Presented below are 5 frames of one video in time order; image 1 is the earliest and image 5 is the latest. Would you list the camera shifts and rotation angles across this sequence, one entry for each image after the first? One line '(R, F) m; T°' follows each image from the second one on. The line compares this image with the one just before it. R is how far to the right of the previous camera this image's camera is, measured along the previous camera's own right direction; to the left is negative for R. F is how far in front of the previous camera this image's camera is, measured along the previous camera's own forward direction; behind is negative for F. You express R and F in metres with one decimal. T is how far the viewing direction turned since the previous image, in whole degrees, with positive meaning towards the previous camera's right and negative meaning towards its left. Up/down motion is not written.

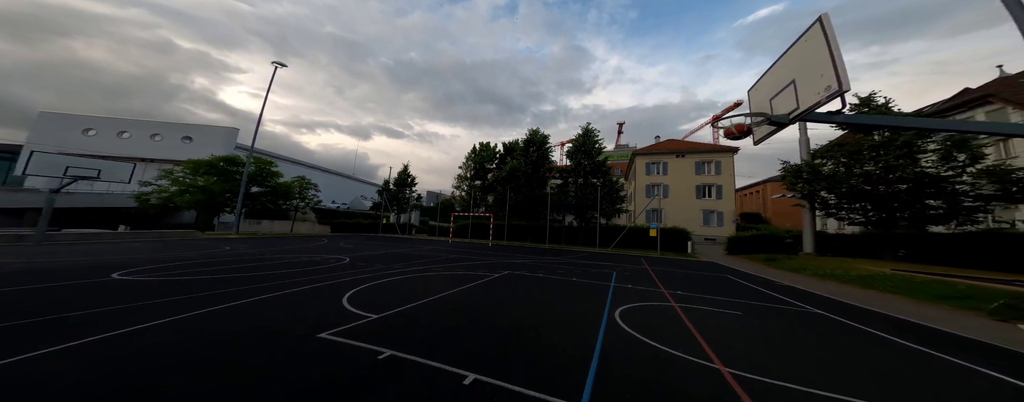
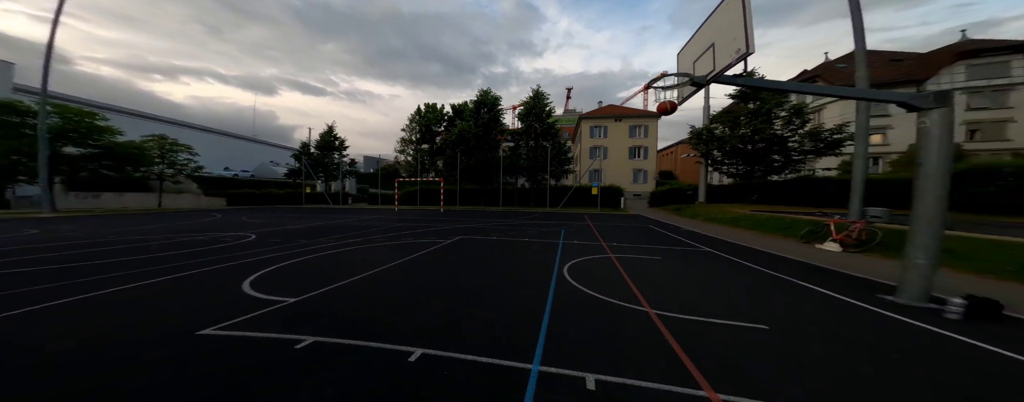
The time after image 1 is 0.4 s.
(+0.2, +0.1) m; +10°
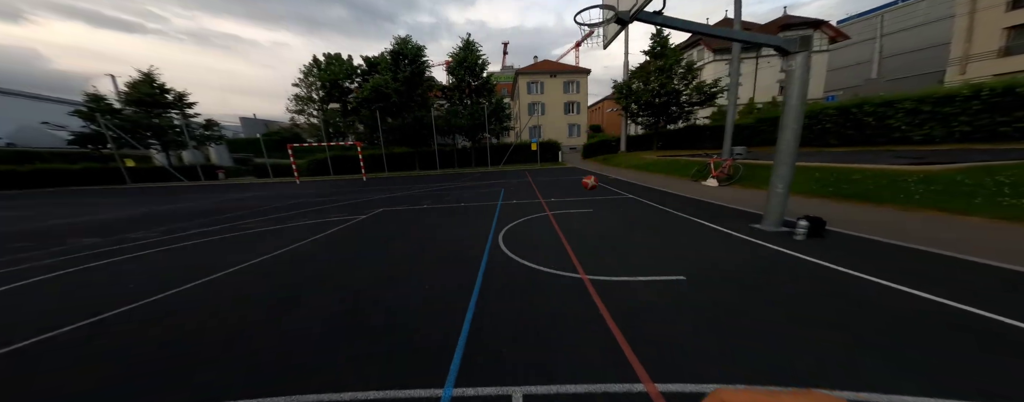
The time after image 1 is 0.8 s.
(+0.5, +0.9) m; +11°
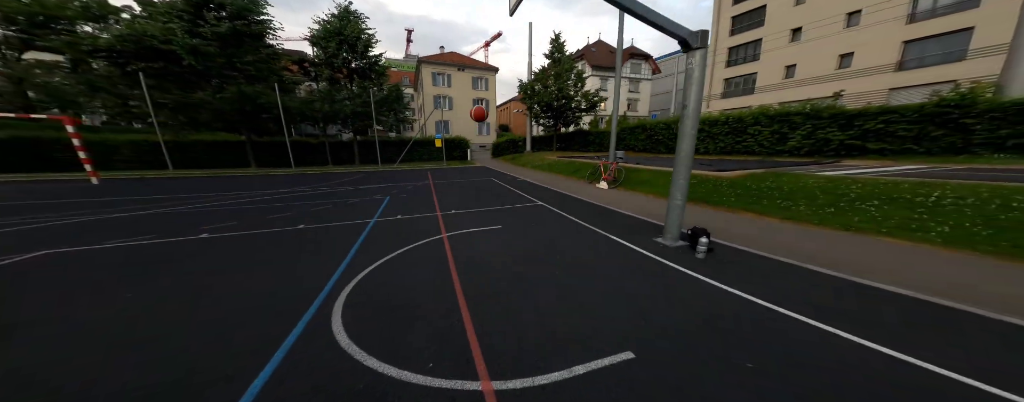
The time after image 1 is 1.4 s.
(+1.0, +1.7) m; +18°
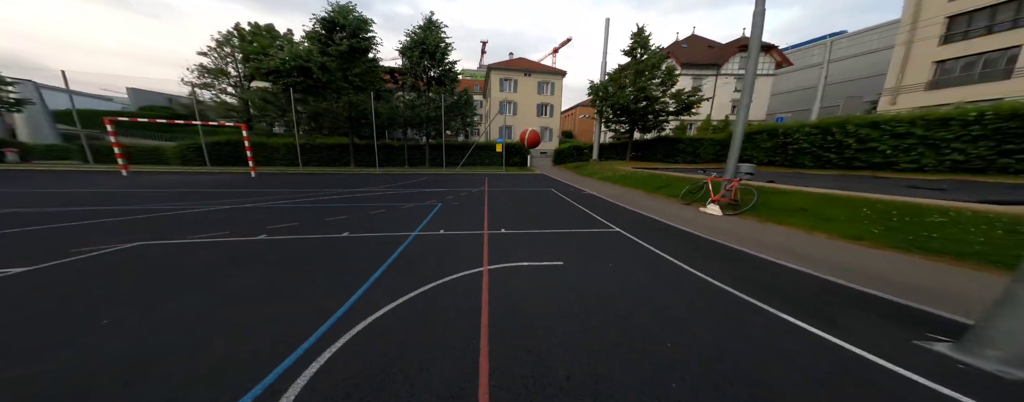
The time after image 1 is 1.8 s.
(-0.3, +2.3) m; -12°
